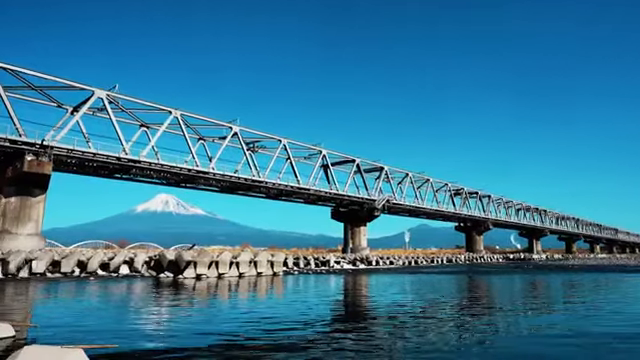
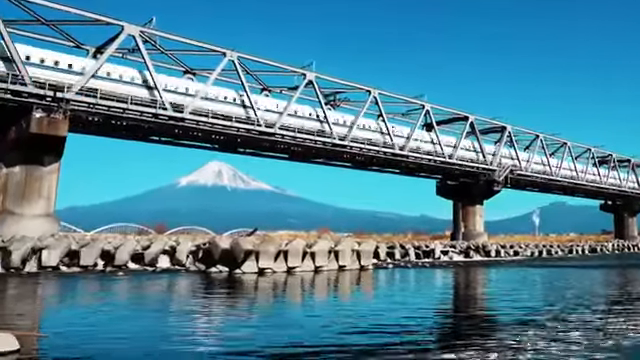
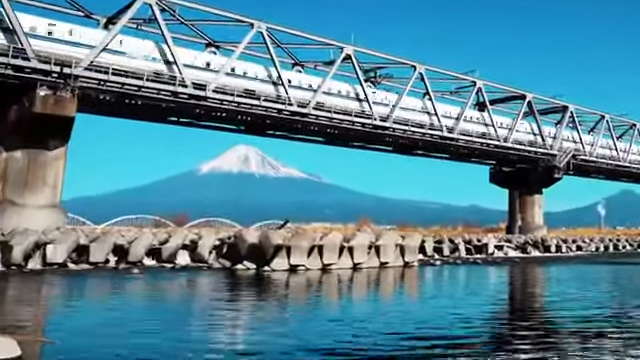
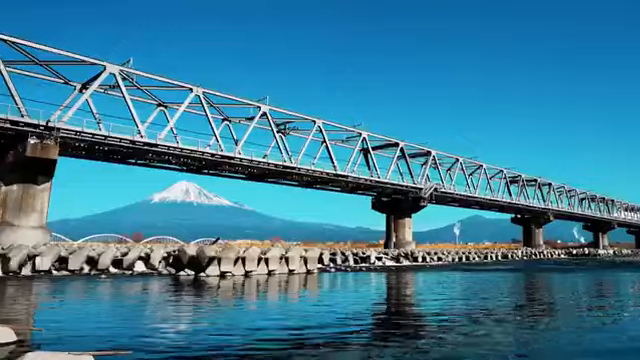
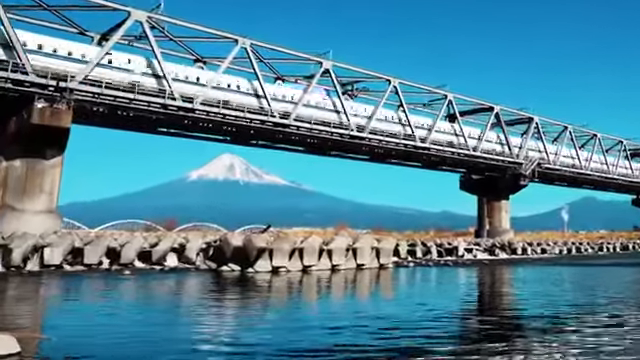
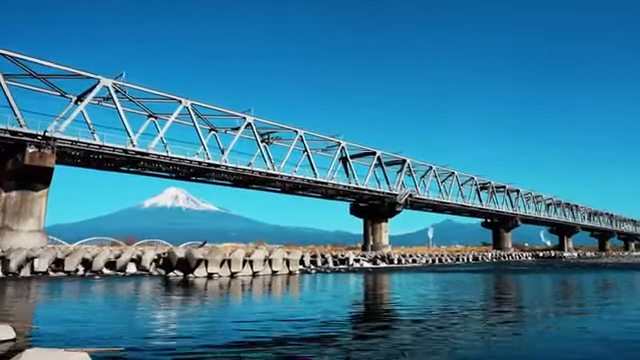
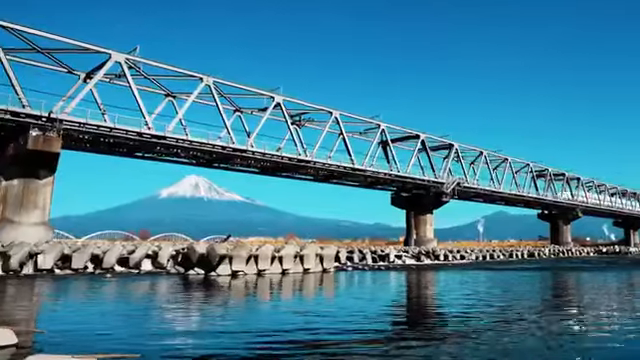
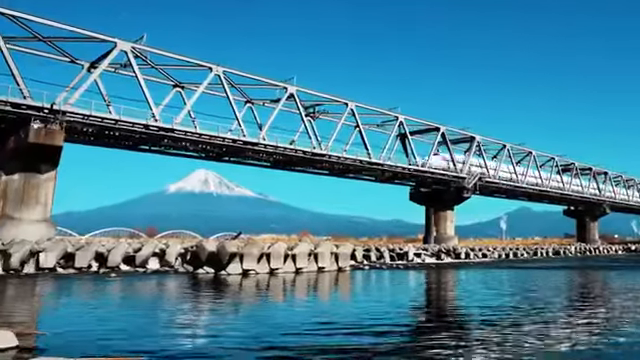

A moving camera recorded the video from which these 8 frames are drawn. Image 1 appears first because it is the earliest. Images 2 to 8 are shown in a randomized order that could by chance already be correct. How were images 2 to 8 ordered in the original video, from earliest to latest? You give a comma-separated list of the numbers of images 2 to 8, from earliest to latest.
6, 4, 7, 8, 2, 5, 3
